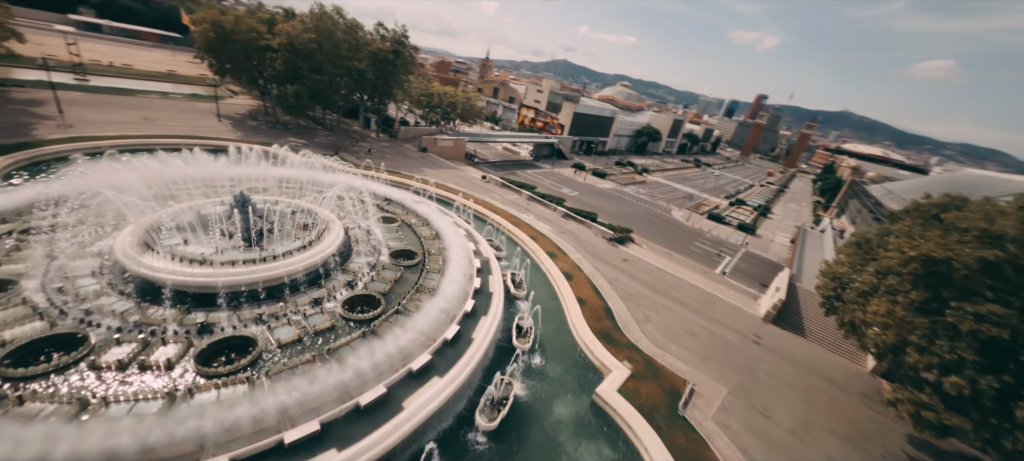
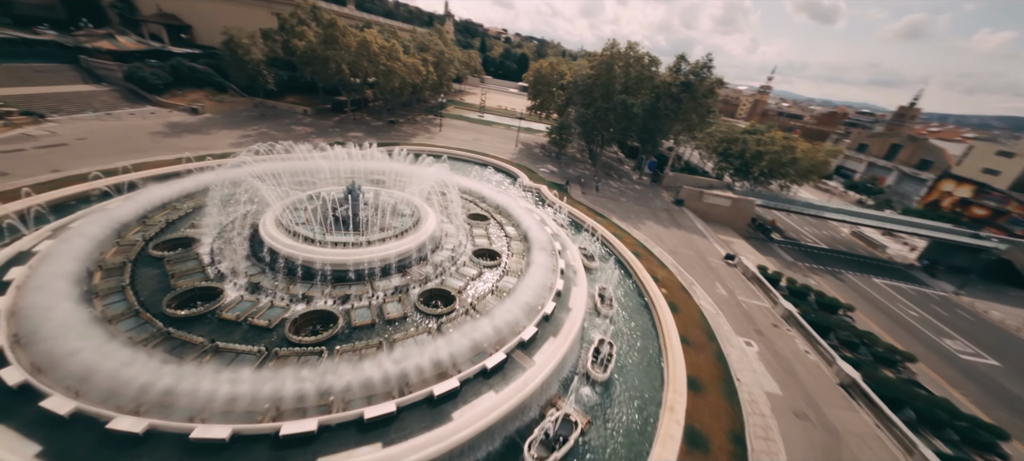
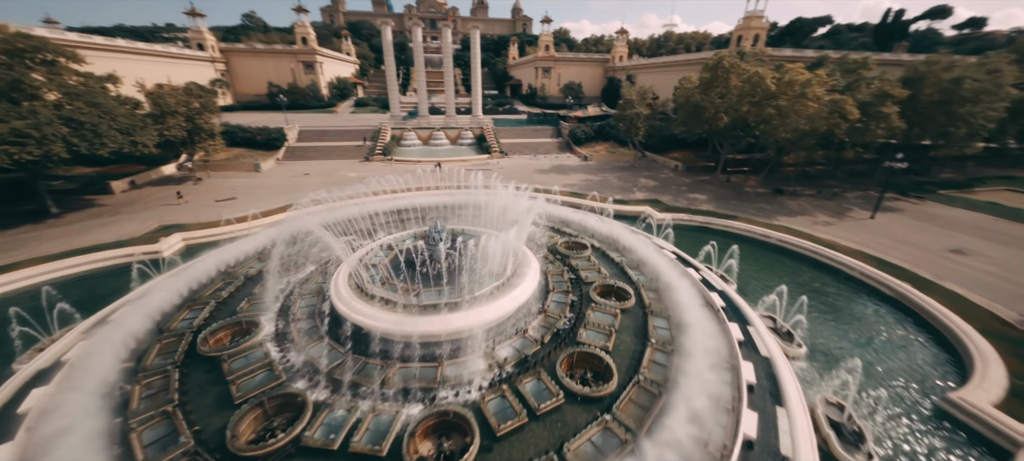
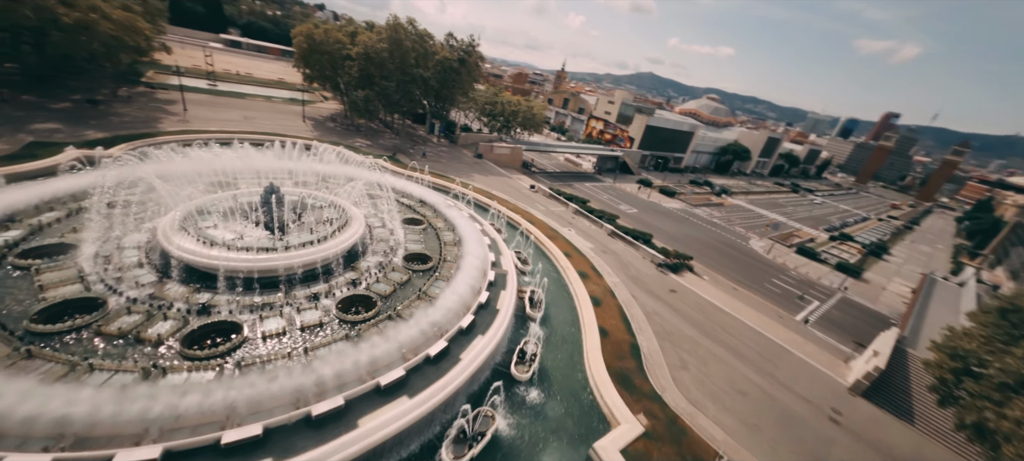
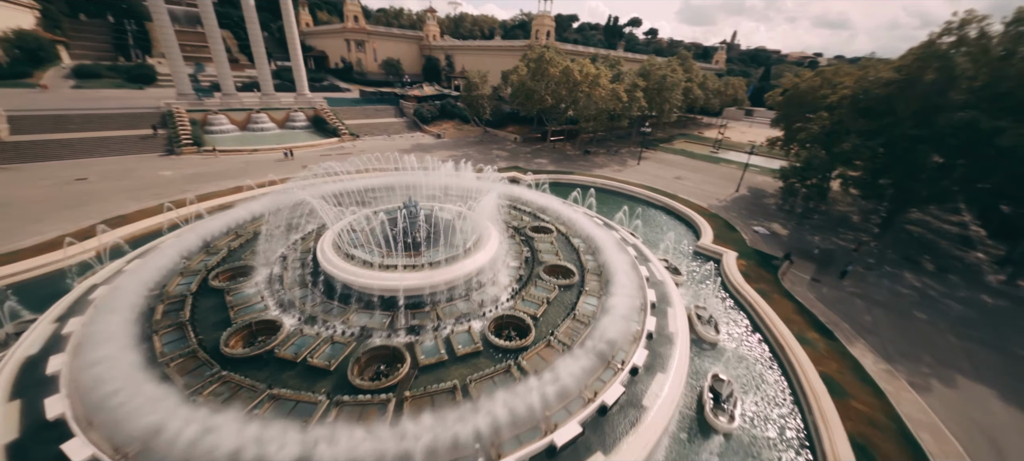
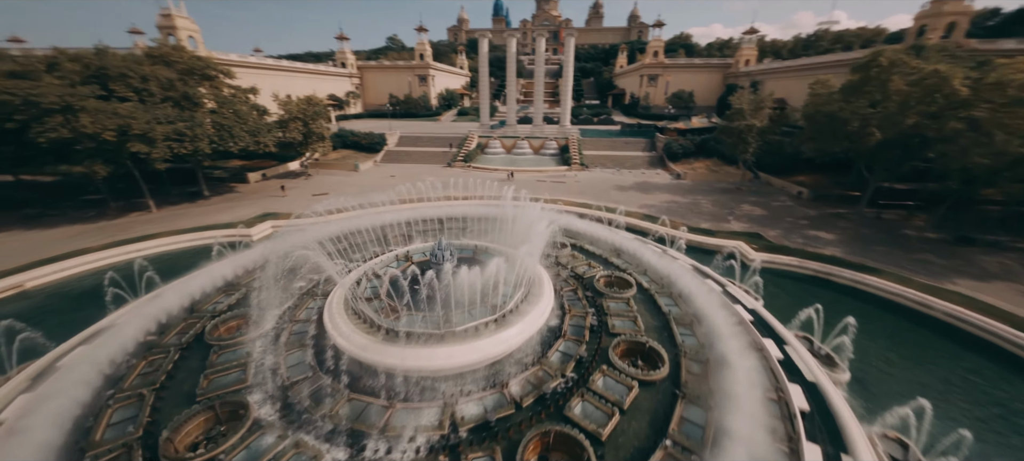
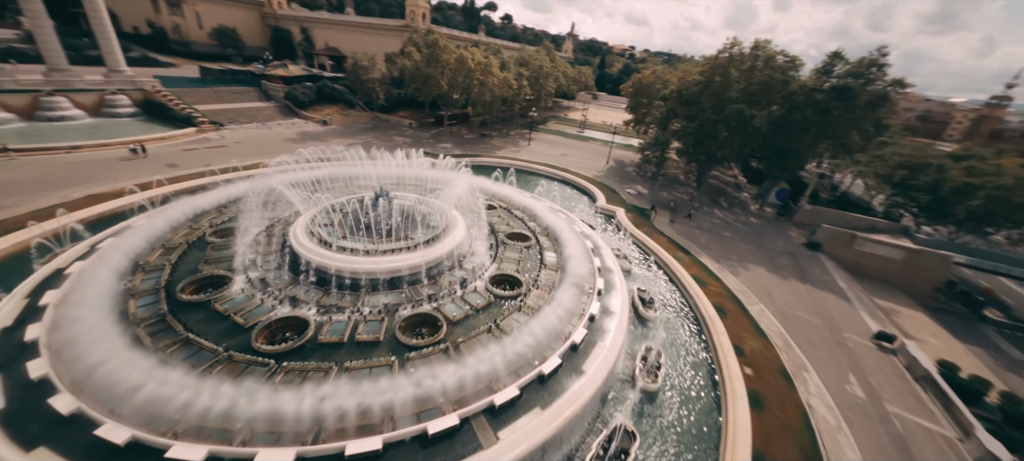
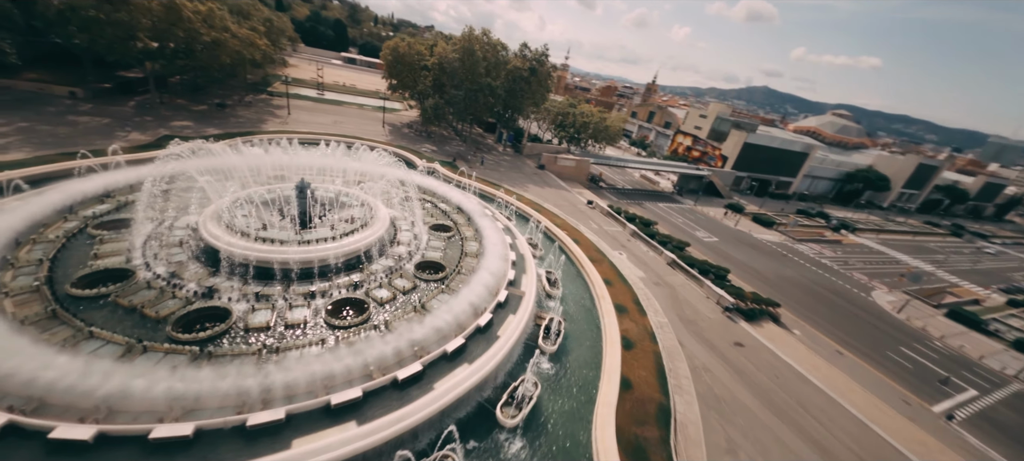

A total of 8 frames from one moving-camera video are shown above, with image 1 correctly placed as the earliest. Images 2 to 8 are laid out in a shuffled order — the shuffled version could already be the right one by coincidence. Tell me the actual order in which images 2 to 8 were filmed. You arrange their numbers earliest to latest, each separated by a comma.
4, 8, 2, 7, 5, 3, 6
